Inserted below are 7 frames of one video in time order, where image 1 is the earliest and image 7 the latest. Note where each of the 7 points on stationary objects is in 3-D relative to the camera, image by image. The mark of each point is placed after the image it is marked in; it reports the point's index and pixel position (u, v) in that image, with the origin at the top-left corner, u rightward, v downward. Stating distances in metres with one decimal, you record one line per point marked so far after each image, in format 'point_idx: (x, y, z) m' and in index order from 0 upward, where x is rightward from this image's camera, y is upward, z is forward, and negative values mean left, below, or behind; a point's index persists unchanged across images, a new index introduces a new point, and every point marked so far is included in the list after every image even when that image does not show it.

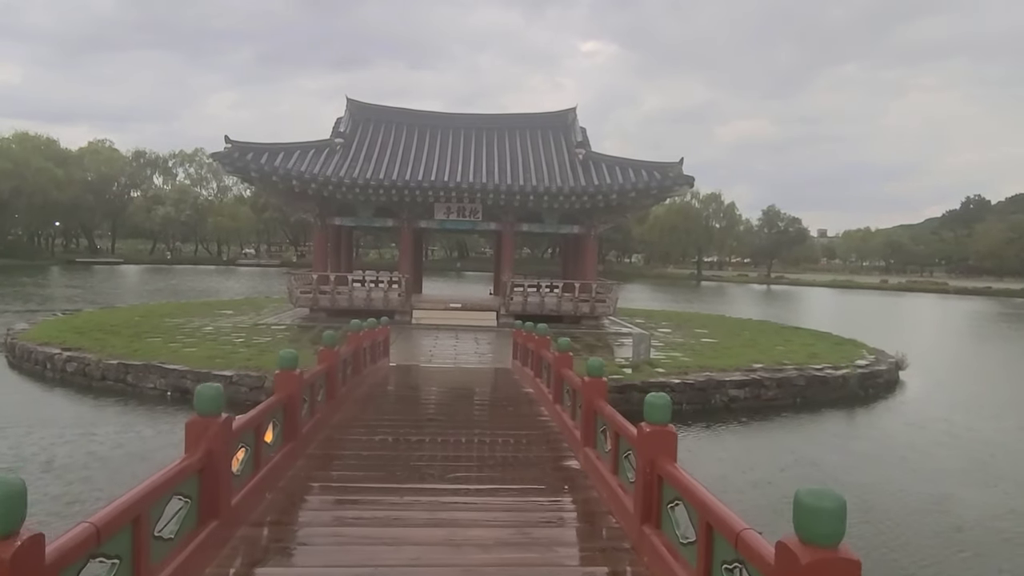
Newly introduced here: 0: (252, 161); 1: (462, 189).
0: (-5.1, +2.5, +15.3) m
1: (-1.0, +2.0, +15.9) m
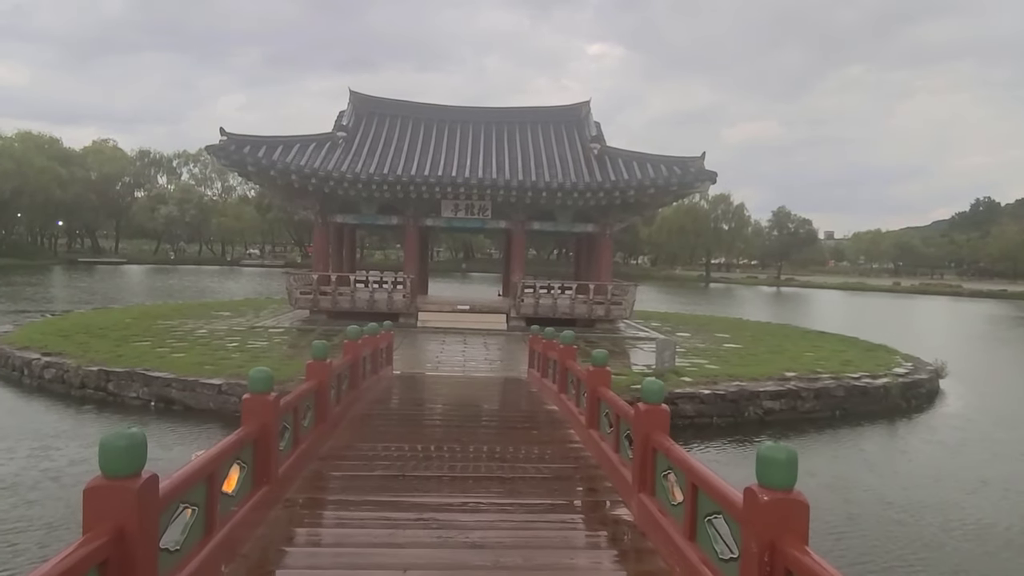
0: (-4.9, +2.5, +14.5) m
1: (-0.8, +2.0, +15.1) m
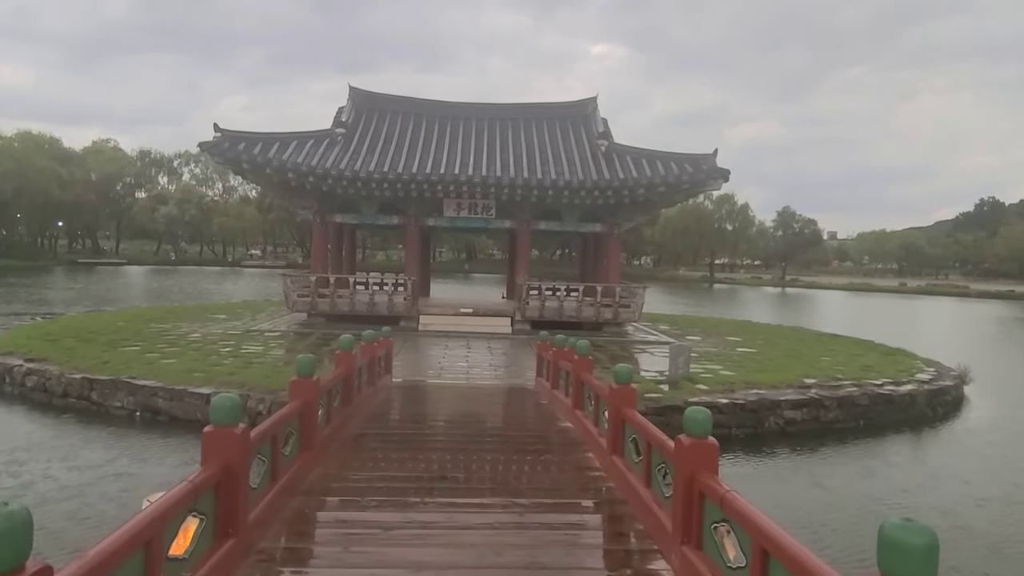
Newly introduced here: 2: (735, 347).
0: (-4.8, +2.5, +14.0) m
1: (-0.7, +2.0, +14.5) m
2: (+4.2, -1.1, +14.5) m
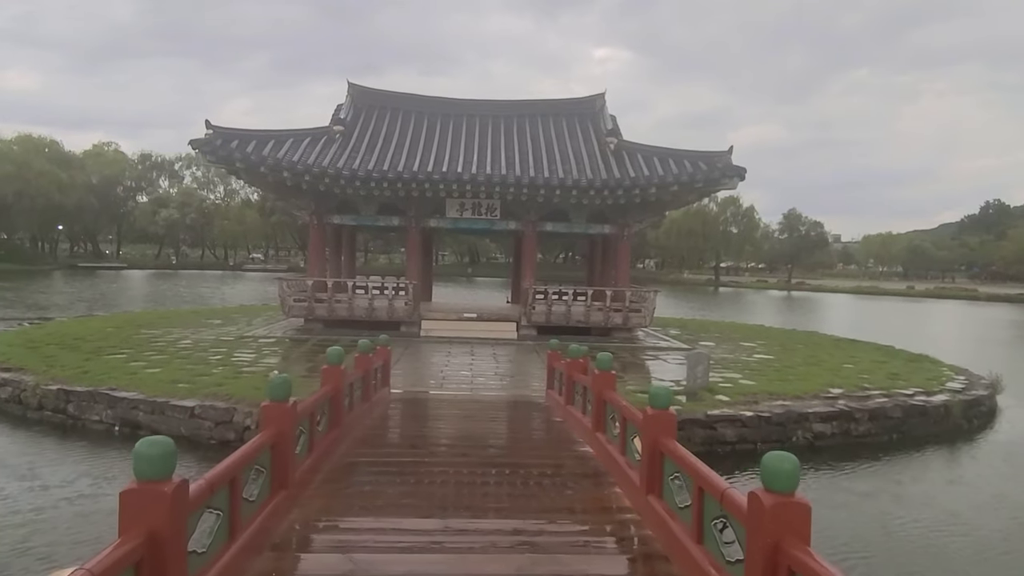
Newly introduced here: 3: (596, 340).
0: (-4.7, +2.4, +13.3) m
1: (-0.6, +1.9, +13.9) m
2: (+4.3, -1.2, +13.9) m
3: (+1.6, -1.0, +14.9) m
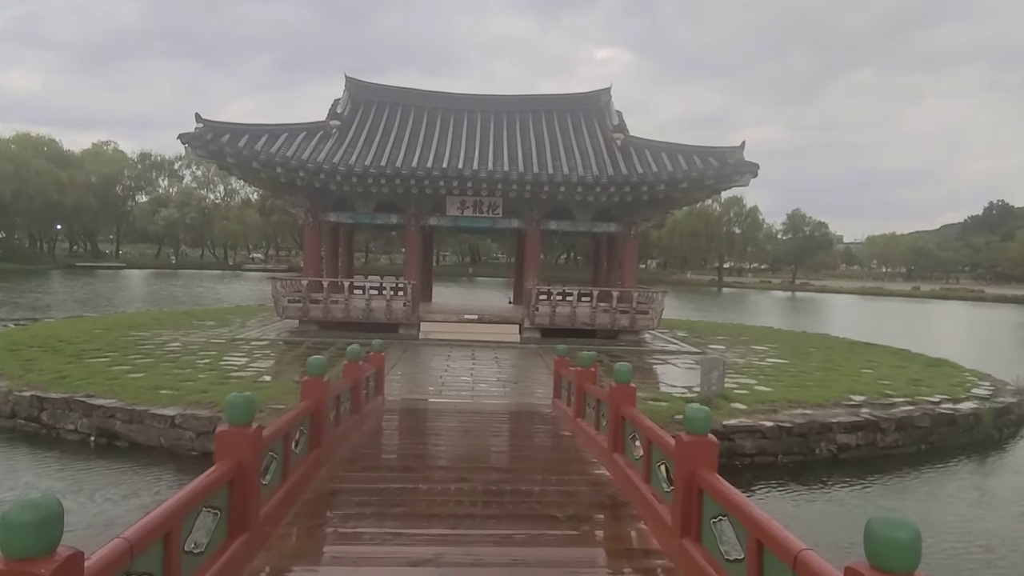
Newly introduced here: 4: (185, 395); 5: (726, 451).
0: (-4.7, +2.4, +12.8) m
1: (-0.5, +1.9, +13.4) m
2: (+4.3, -1.2, +13.3) m
3: (+1.7, -1.0, +14.3) m
4: (-3.5, -1.1, +8.3) m
5: (+2.1, -1.6, +7.7) m
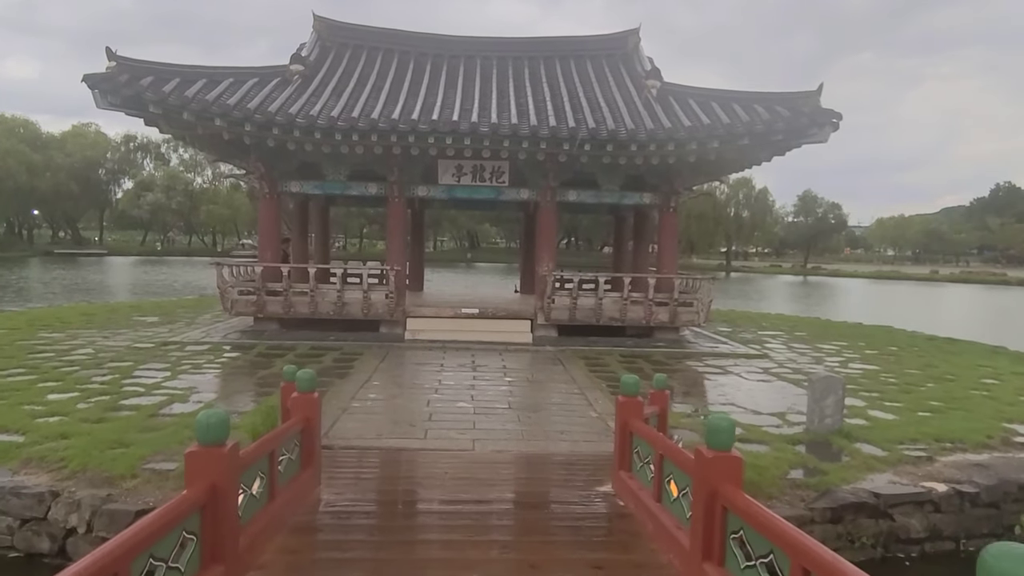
0: (-4.5, +2.5, +9.8) m
1: (-0.4, +2.0, +10.4) m
2: (+4.4, -1.0, +10.4) m
3: (+1.8, -0.8, +11.4) m
4: (-3.3, -1.1, +5.4) m
5: (+2.3, -1.5, +4.8) m
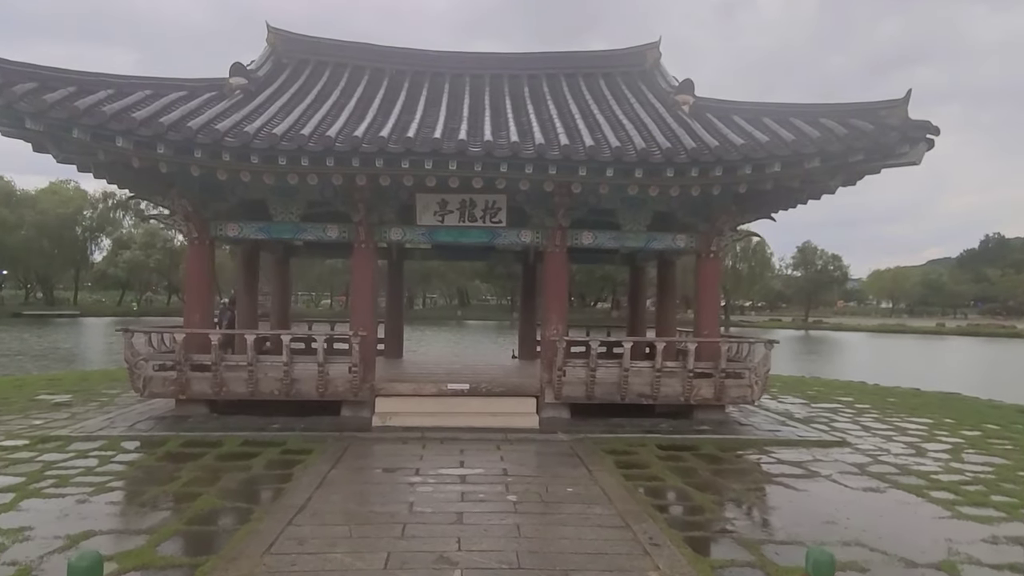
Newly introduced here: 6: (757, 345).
0: (-4.5, +1.8, +7.4) m
1: (-0.4, +1.3, +8.0) m
2: (+4.5, -1.7, +7.8) m
3: (+1.8, -1.6, +8.8) m
4: (-3.2, -1.4, +2.7) m
5: (+2.4, -1.8, +2.2) m
6: (+2.8, -0.6, +8.9) m
